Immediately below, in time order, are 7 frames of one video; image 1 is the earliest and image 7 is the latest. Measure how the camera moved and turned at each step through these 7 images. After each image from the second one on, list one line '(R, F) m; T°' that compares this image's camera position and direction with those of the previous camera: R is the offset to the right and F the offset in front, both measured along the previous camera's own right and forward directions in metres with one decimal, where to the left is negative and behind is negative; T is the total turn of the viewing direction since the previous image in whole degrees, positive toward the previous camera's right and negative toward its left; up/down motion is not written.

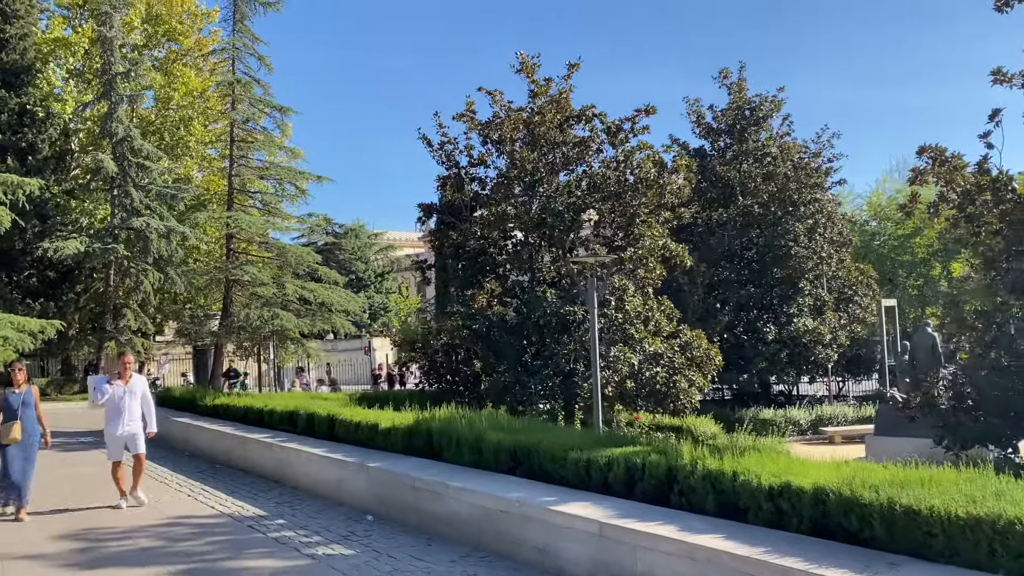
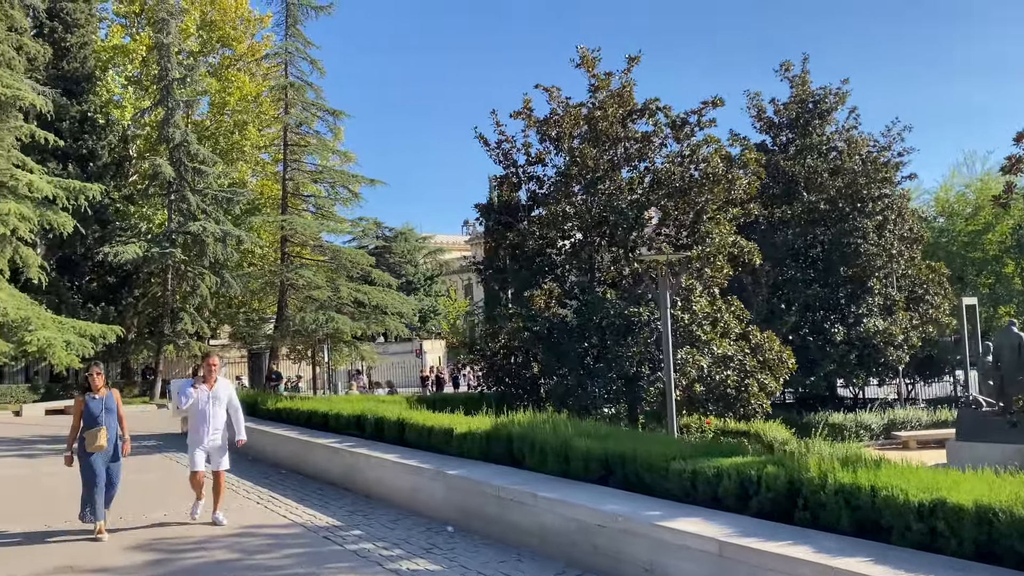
(-0.3, +0.4) m; -3°
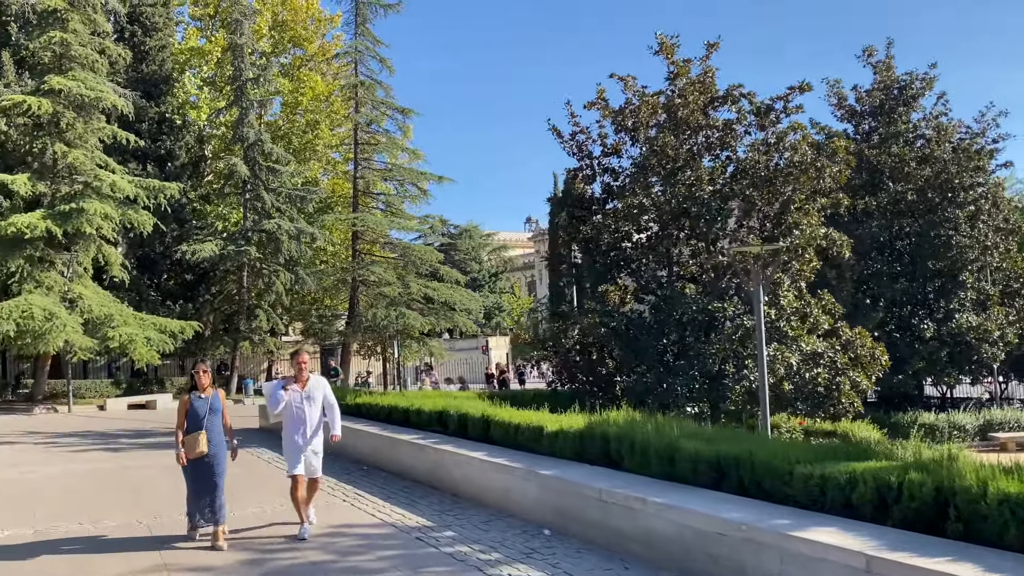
(-0.3, +0.3) m; -4°
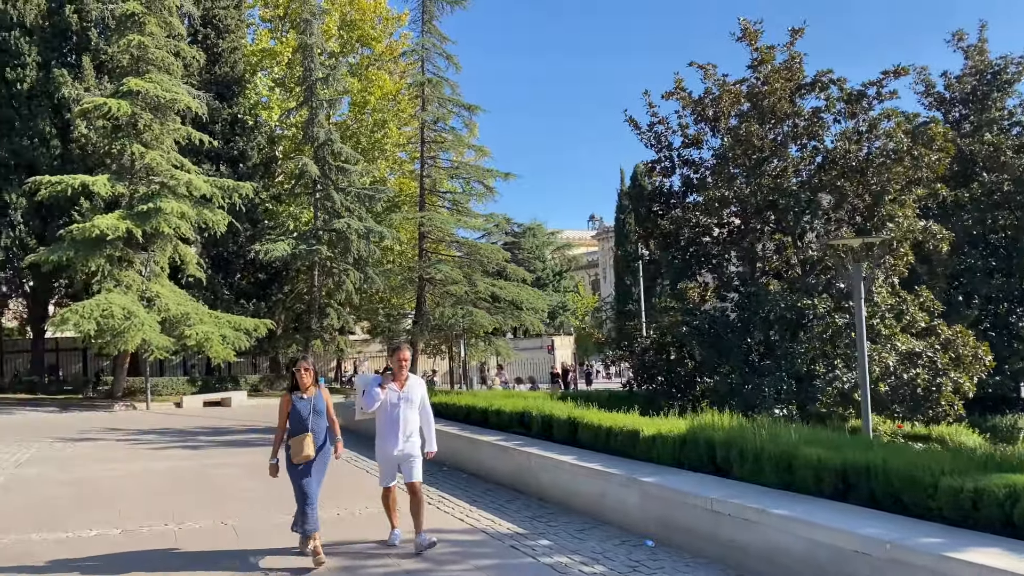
(-0.3, +0.4) m; -4°
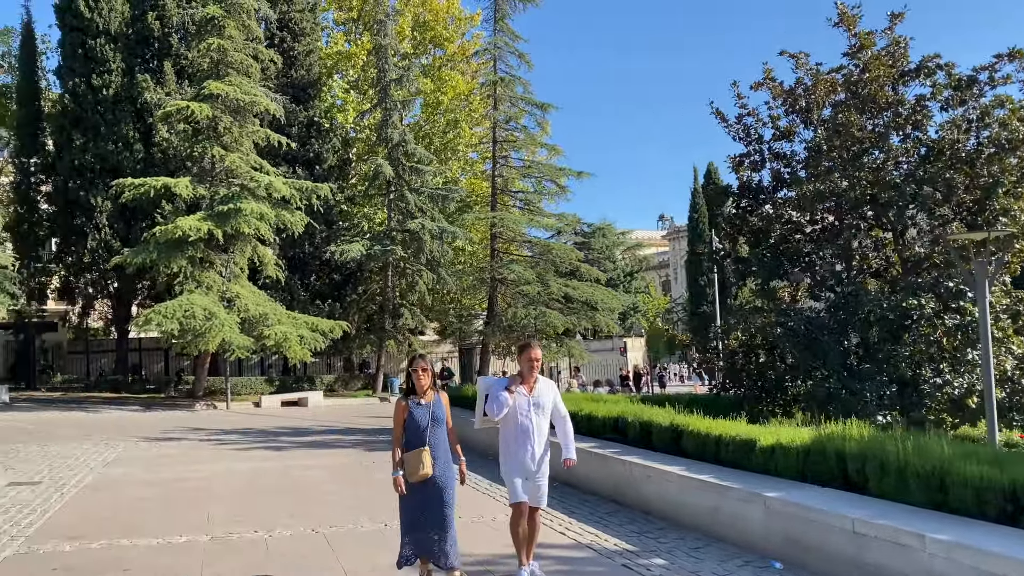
(-0.3, +0.4) m; -4°
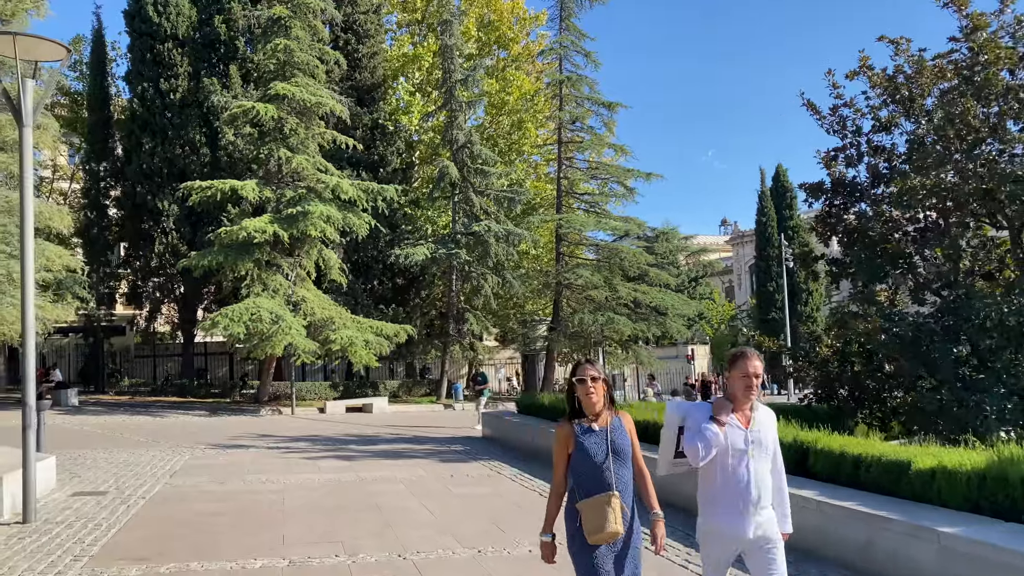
(-0.4, +0.7) m; -4°
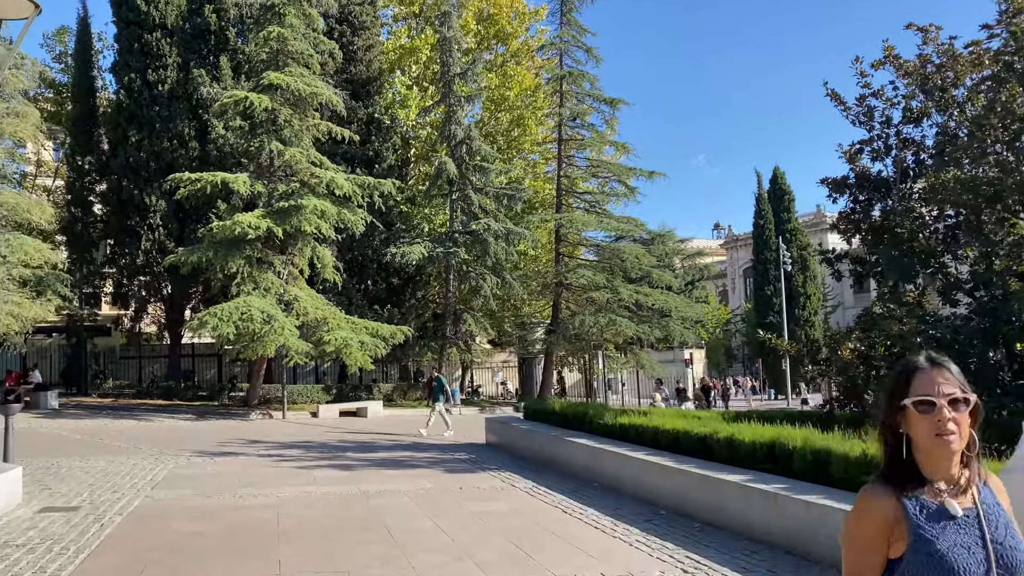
(-0.3, +0.8) m; +1°
